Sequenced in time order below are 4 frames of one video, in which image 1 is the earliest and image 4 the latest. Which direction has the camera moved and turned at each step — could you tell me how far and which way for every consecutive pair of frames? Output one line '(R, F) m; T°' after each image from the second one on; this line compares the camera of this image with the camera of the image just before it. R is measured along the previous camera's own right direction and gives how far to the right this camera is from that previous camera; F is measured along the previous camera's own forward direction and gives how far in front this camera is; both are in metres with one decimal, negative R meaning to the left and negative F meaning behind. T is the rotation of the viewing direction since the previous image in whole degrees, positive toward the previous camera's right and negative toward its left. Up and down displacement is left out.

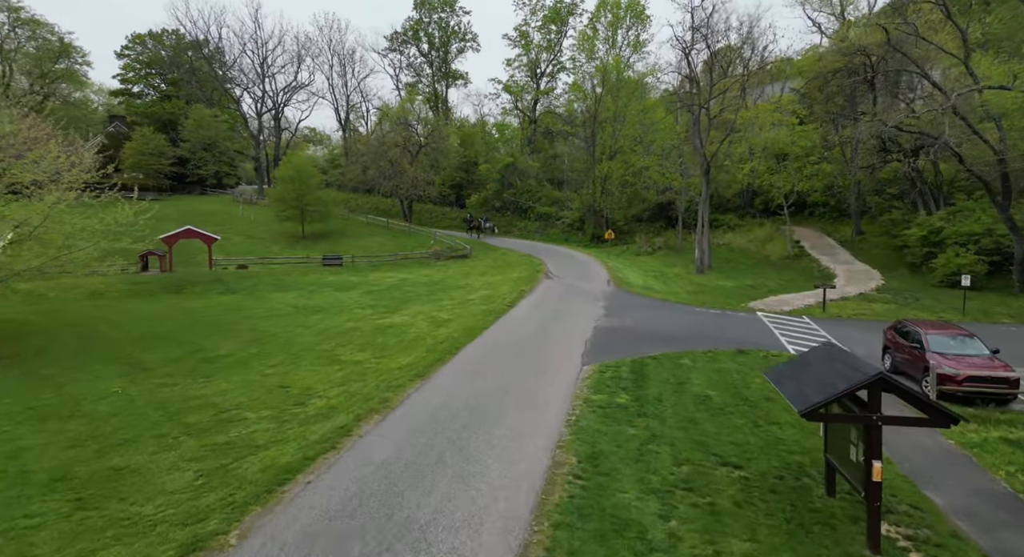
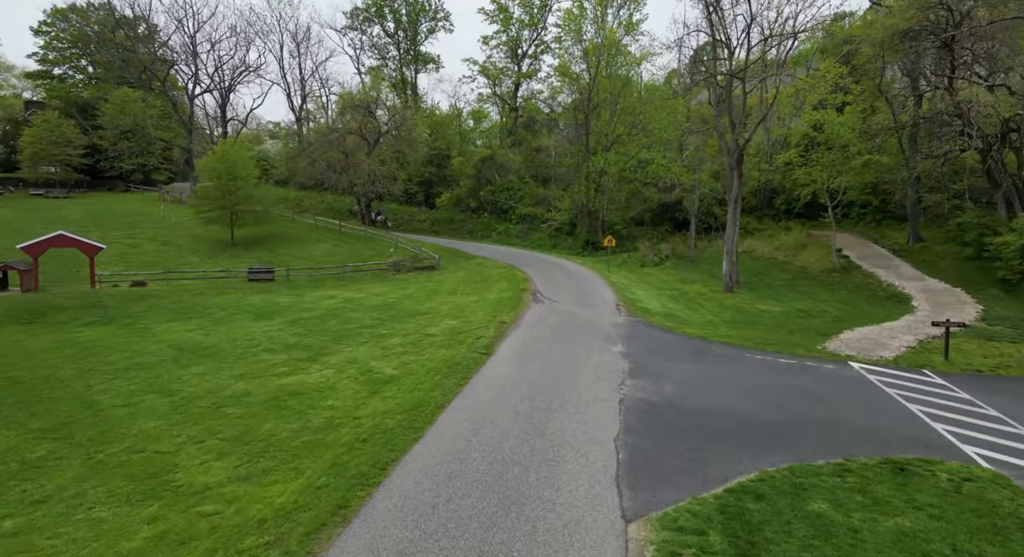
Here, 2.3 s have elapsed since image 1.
(+0.1, +7.5) m; +2°
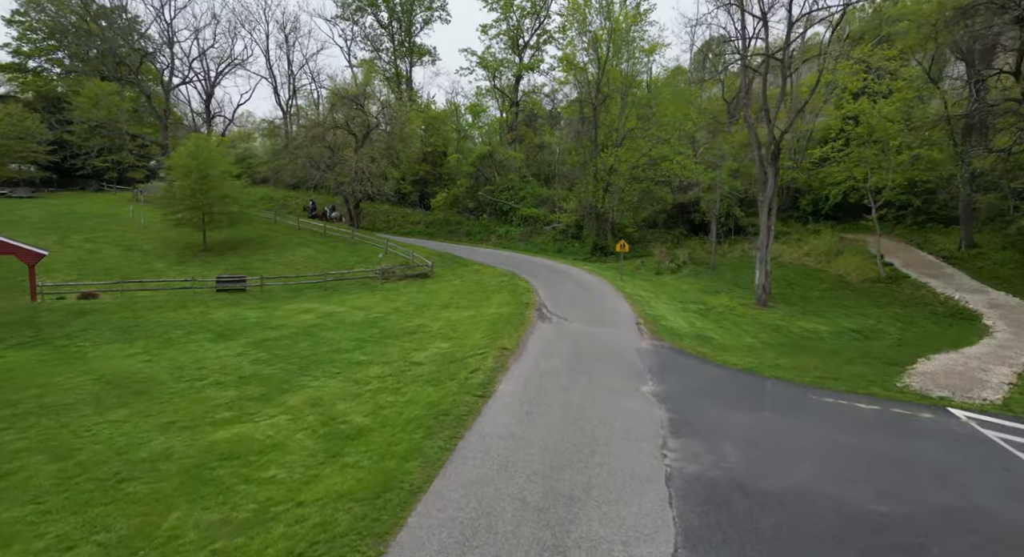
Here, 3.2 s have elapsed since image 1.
(-0.1, +3.3) m; 0°
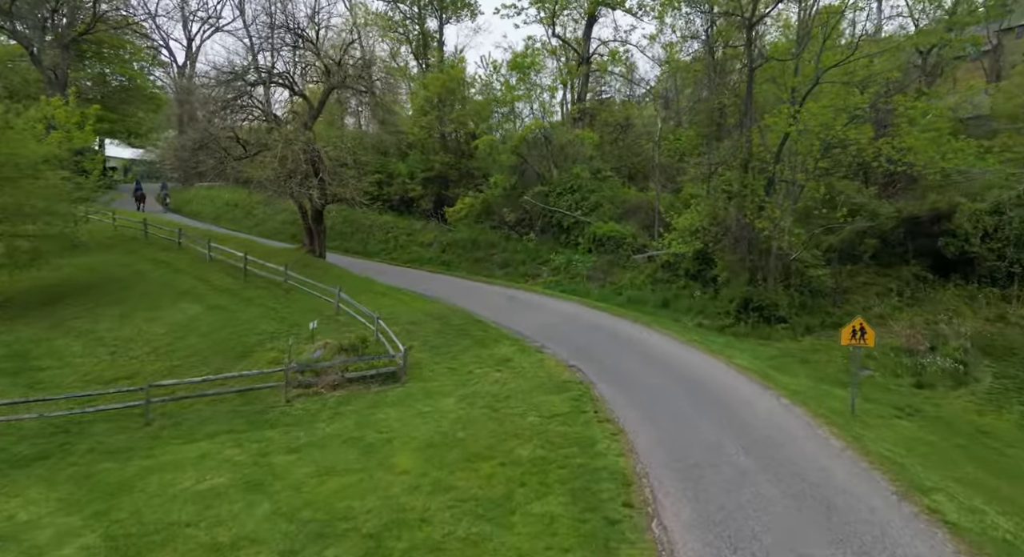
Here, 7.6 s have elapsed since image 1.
(-0.1, +16.7) m; -7°
